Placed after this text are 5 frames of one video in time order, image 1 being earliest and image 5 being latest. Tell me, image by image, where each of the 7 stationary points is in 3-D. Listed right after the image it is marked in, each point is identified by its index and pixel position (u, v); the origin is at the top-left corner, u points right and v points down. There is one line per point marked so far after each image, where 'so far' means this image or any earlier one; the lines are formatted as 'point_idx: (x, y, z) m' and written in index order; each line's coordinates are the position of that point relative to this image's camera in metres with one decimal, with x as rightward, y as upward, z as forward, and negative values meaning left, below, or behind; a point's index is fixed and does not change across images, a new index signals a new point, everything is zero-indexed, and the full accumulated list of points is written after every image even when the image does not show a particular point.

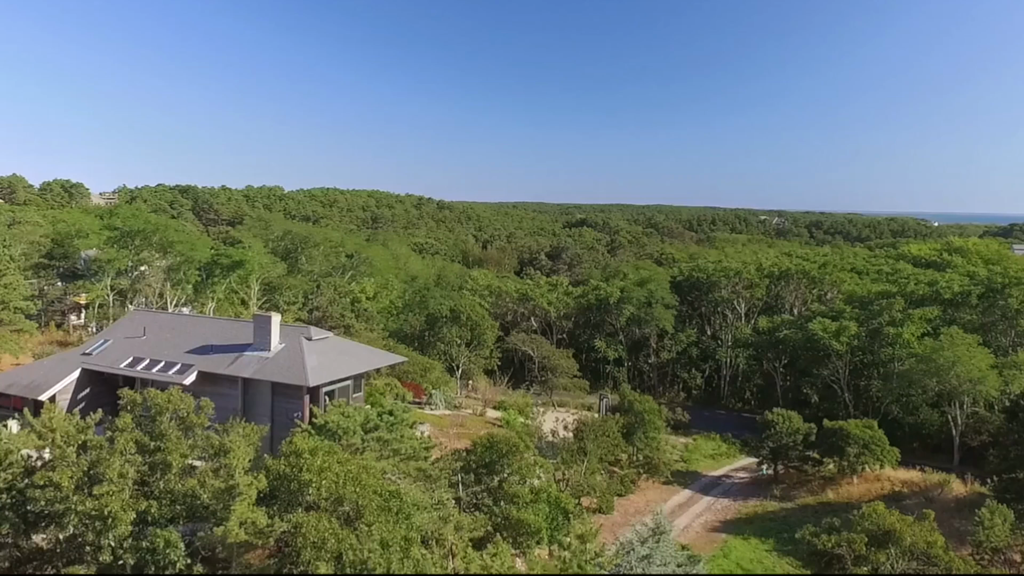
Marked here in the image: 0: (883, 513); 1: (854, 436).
0: (+6.9, -4.1, +11.4) m
1: (+10.2, -4.4, +18.7) m
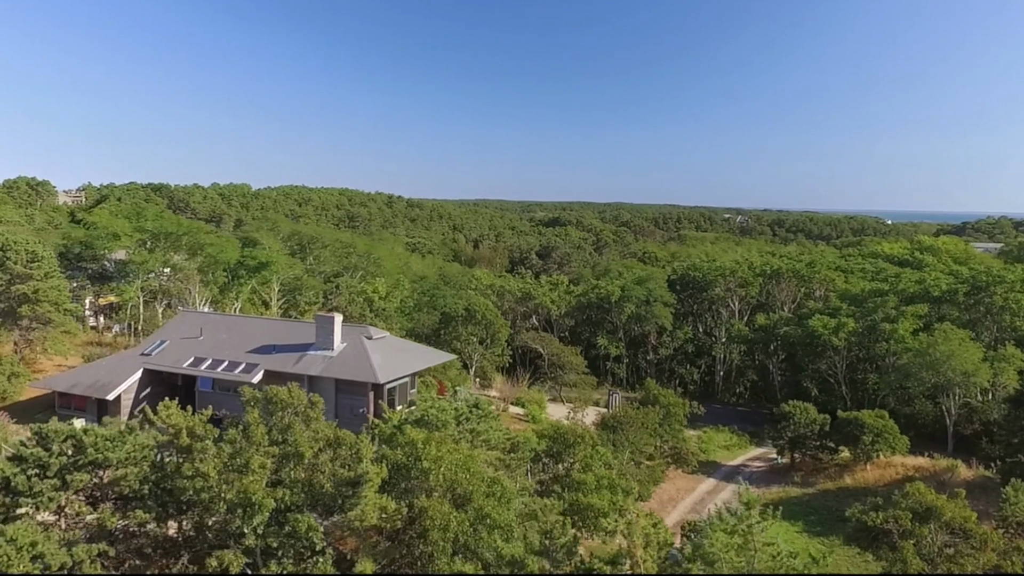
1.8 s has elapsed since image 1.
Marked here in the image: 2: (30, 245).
0: (+8.4, -4.1, +12.5) m
1: (+11.4, -4.4, +19.9) m
2: (-13.2, +1.2, +17.0) m
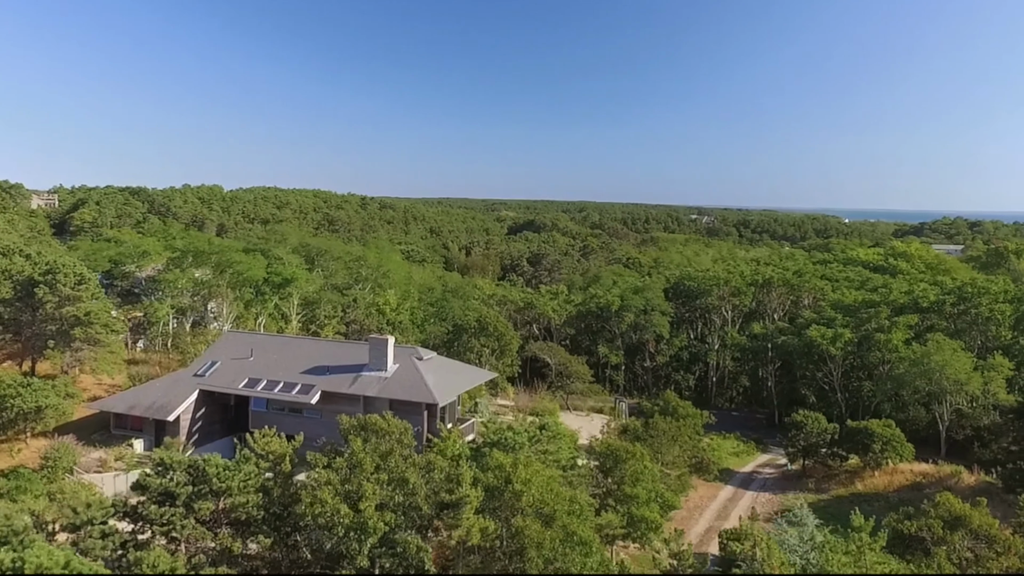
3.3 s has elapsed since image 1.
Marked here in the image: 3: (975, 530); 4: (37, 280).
0: (+9.7, -4.7, +13.6) m
1: (+12.4, -5.0, +21.2) m
2: (-12.1, +0.6, +17.3) m
3: (+9.5, -5.0, +12.9) m
4: (-12.5, +0.2, +16.4) m
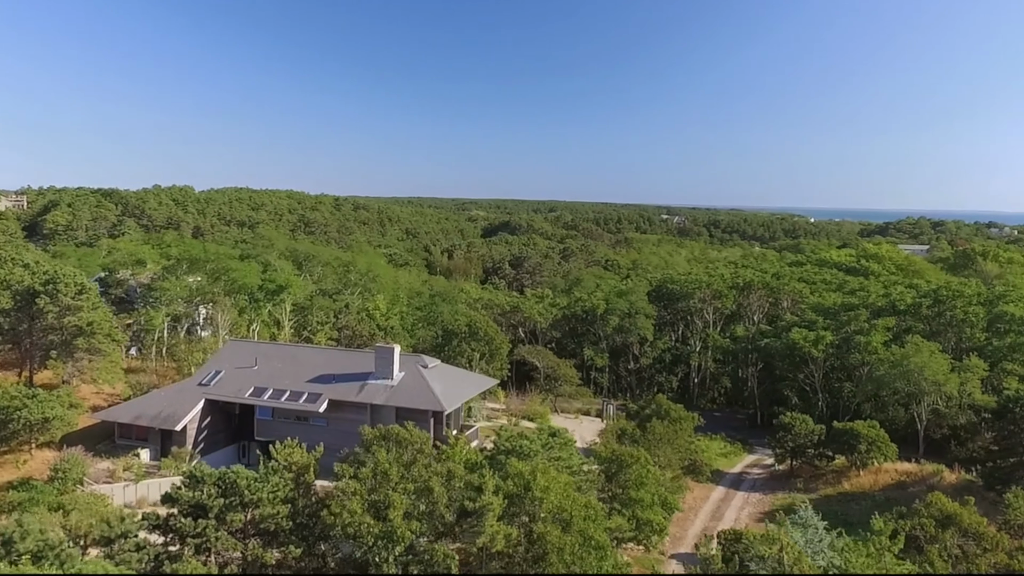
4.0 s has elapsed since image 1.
0: (+9.9, -4.9, +14.3) m
1: (+12.3, -5.2, +21.9) m
2: (-12.0, +0.3, +17.1) m
3: (+9.8, -5.2, +13.5) m
4: (-12.3, -0.1, +16.2) m
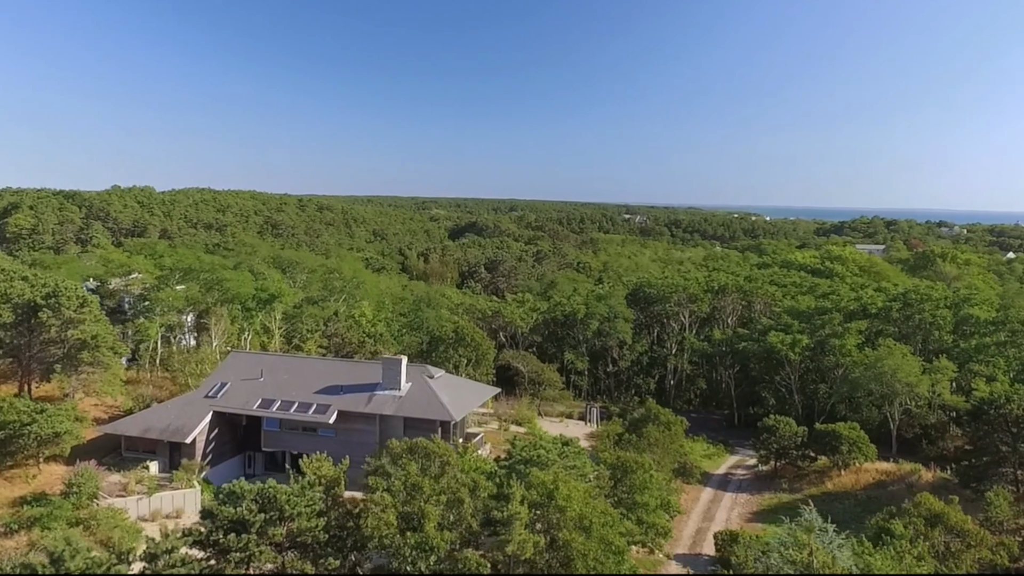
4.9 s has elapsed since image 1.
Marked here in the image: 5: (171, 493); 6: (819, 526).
0: (+10.1, -5.1, +15.2) m
1: (+12.2, -5.4, +22.9) m
2: (-11.9, 0.0, +16.9) m
3: (+10.1, -5.4, +14.4) m
4: (-12.2, -0.4, +16.0) m
5: (-7.6, -4.6, +13.8) m
6: (+5.9, -4.6, +12.0) m
